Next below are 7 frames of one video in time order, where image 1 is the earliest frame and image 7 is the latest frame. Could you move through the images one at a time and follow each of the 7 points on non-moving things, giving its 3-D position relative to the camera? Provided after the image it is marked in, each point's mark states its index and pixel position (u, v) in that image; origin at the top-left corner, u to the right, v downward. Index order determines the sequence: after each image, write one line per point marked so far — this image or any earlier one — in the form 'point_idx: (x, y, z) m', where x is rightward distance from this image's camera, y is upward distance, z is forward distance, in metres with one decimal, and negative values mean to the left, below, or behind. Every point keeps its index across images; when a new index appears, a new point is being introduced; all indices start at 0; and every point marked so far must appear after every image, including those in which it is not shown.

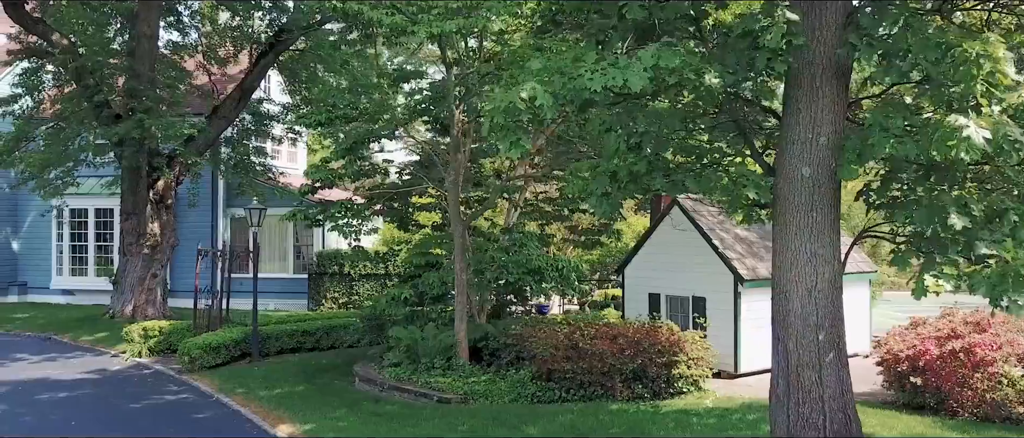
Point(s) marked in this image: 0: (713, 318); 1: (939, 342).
0: (+2.5, -1.2, +11.2) m
1: (+4.2, -1.2, +9.2) m
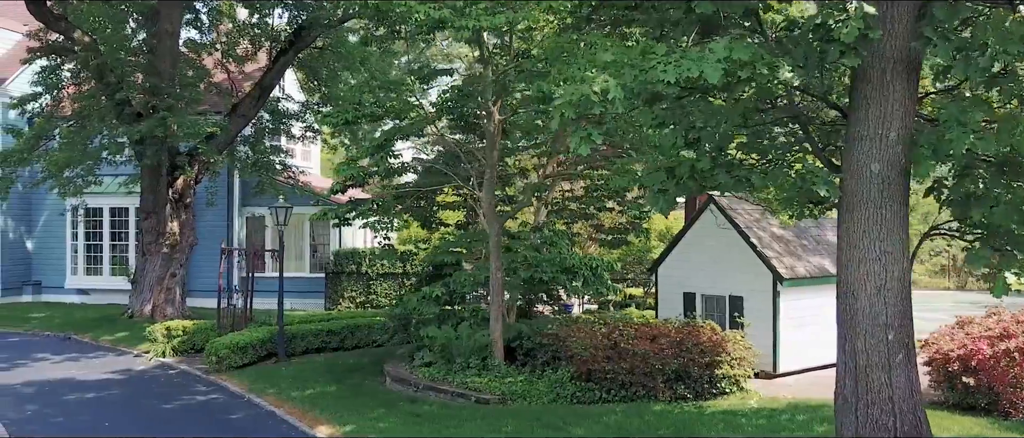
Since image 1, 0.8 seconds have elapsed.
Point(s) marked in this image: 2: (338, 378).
0: (+2.9, -1.2, +11.1) m
1: (+4.6, -1.2, +9.0) m
2: (-2.2, -2.0, +11.9) m
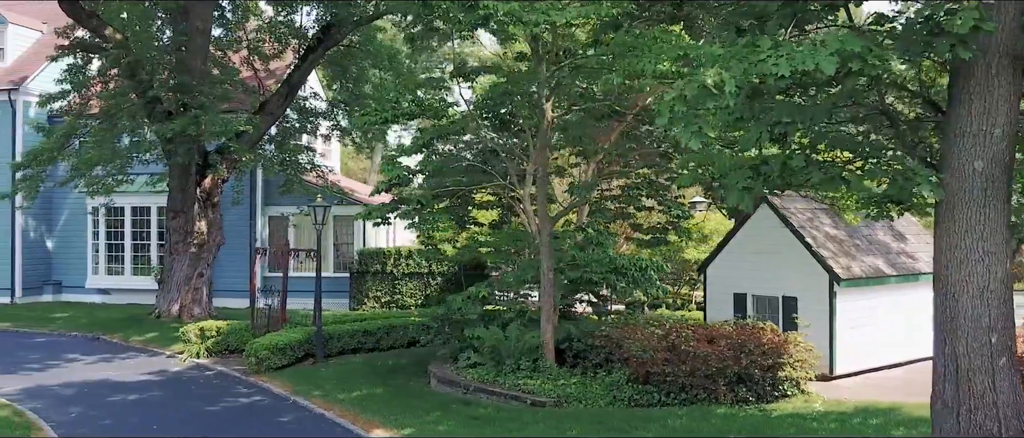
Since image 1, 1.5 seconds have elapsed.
0: (+3.4, -1.2, +10.9) m
1: (+5.2, -1.2, +8.8) m
2: (-1.6, -2.0, +11.7) m
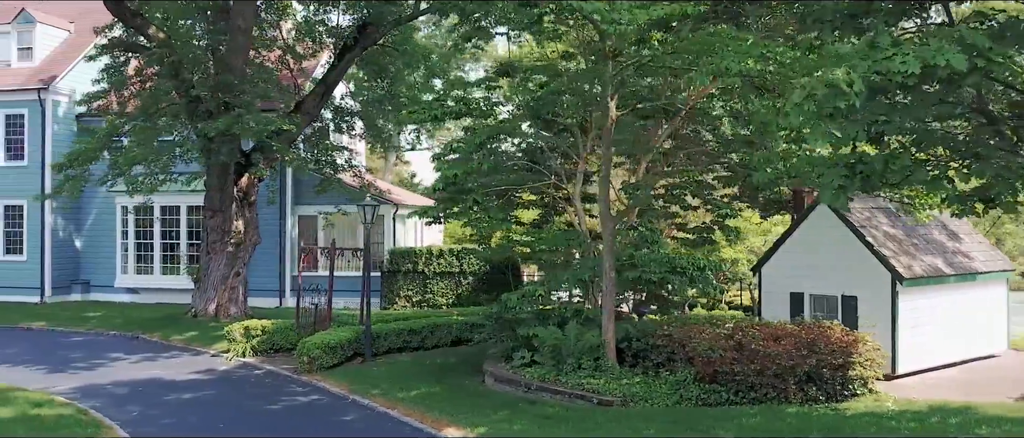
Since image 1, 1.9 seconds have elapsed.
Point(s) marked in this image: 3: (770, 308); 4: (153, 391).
0: (+4.1, -1.2, +10.9) m
1: (+5.9, -1.2, +8.8) m
2: (-0.9, -2.0, +11.7) m
3: (+3.3, -1.1, +12.2) m
4: (-4.6, -2.2, +11.8) m
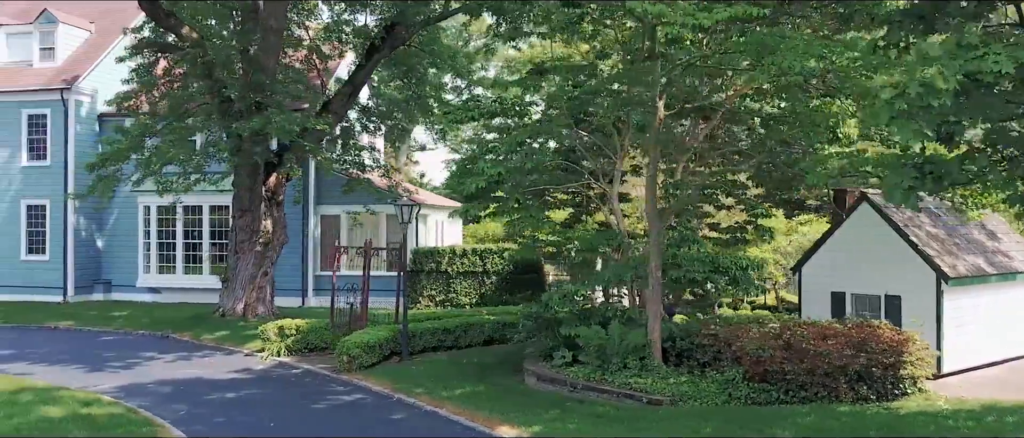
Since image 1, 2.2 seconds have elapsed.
0: (+4.7, -1.2, +10.9) m
1: (+6.4, -1.2, +8.9) m
2: (-0.4, -2.0, +11.7) m
3: (+3.8, -1.1, +12.2) m
4: (-4.1, -2.2, +11.8) m
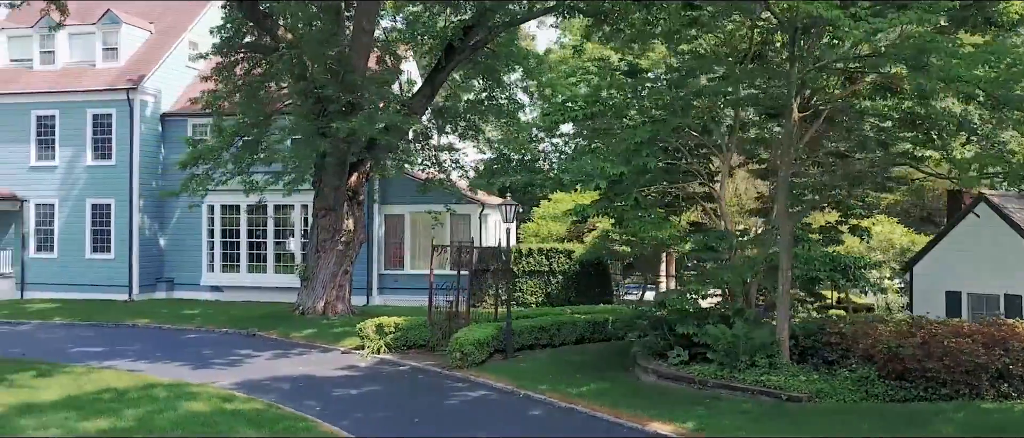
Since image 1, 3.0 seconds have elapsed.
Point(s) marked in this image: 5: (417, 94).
0: (+6.2, -1.2, +11.1) m
1: (+7.9, -1.2, +9.0) m
2: (+1.1, -2.0, +11.9) m
3: (+5.3, -1.1, +12.4) m
4: (-2.6, -2.2, +12.0) m
5: (-1.9, +2.5, +18.3) m
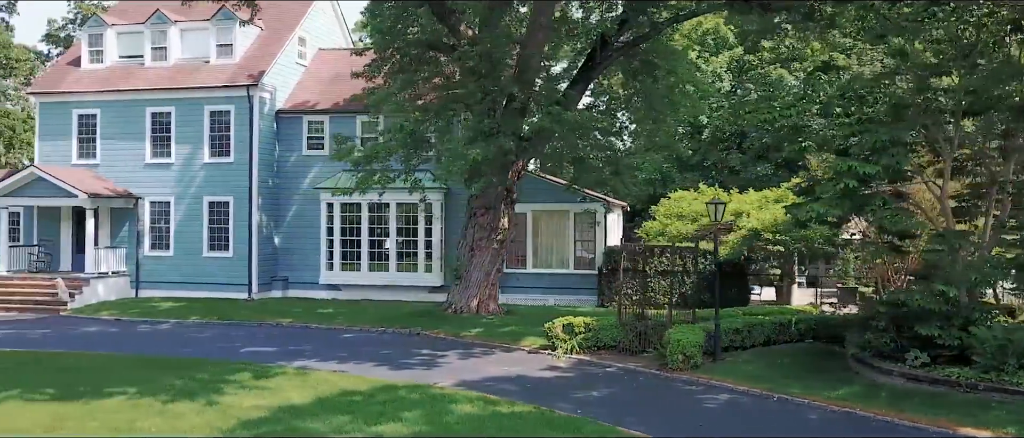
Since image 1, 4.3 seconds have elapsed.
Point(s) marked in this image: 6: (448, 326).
0: (+9.1, -1.2, +10.9) m
1: (+10.9, -1.2, +8.8) m
2: (+4.1, -2.0, +11.7) m
3: (+8.3, -1.1, +12.2) m
4: (+0.4, -2.2, +11.8) m
5: (+1.1, +2.5, +18.0) m
6: (-1.2, -2.0, +17.0) m
